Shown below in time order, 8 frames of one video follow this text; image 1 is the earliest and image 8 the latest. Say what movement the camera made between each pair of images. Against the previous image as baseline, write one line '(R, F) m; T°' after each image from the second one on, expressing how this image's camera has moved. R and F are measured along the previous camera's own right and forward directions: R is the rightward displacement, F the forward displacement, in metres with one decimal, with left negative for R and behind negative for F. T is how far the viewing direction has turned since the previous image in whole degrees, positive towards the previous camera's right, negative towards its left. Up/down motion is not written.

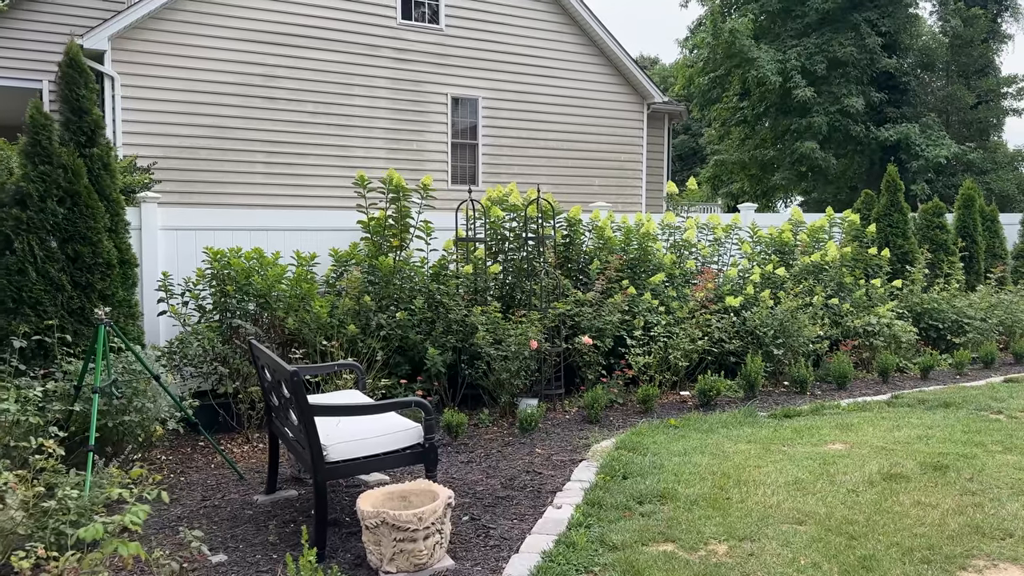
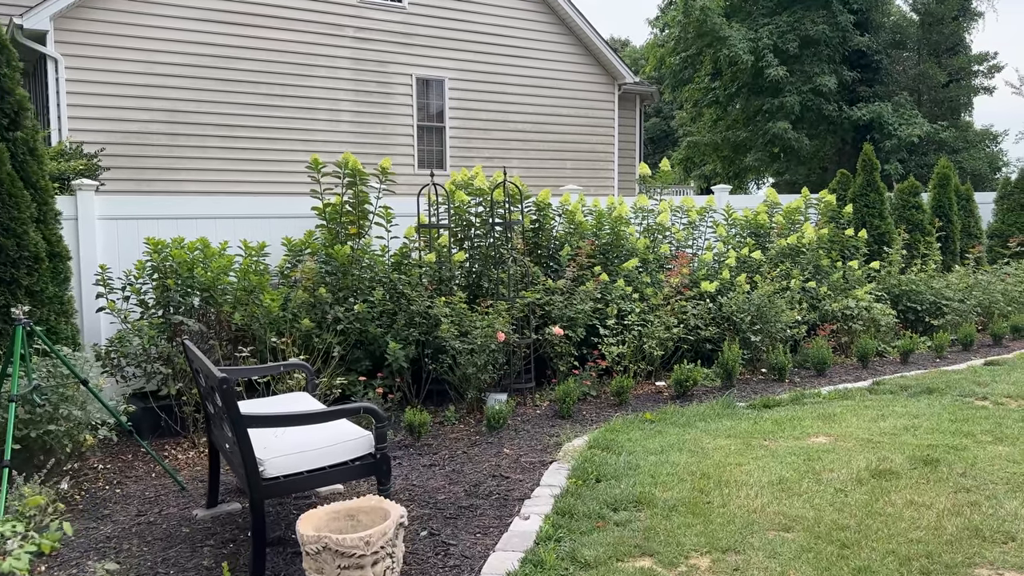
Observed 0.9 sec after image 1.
(+0.1, +0.3) m; +2°
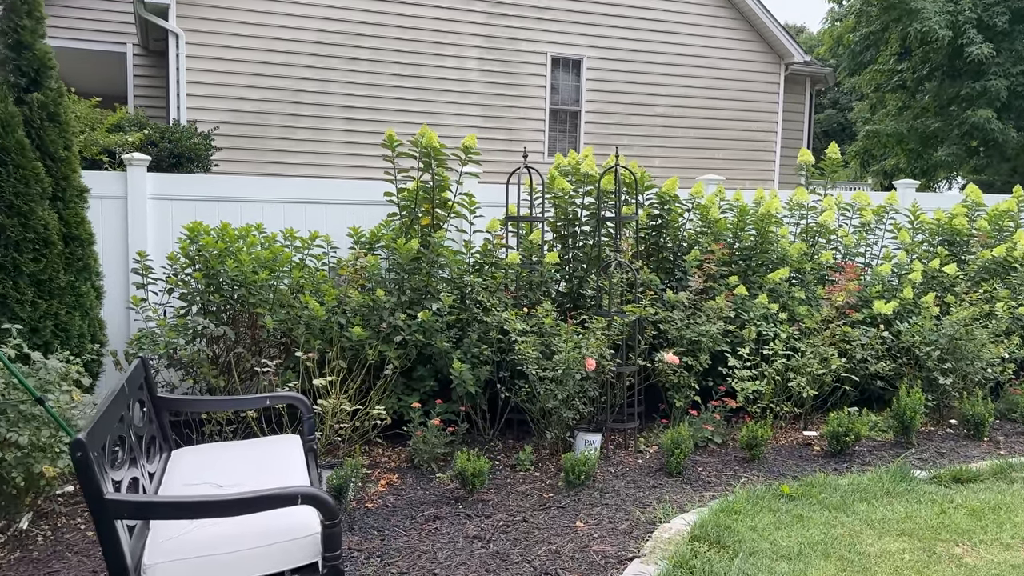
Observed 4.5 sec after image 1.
(+0.3, +1.1) m; -11°
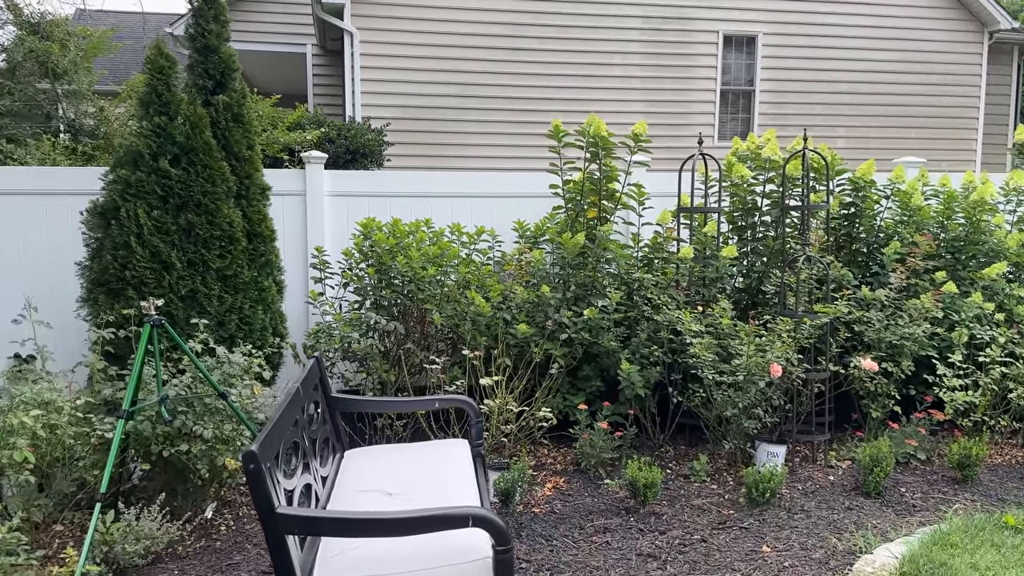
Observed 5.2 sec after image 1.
(-0.1, +0.2) m; -11°
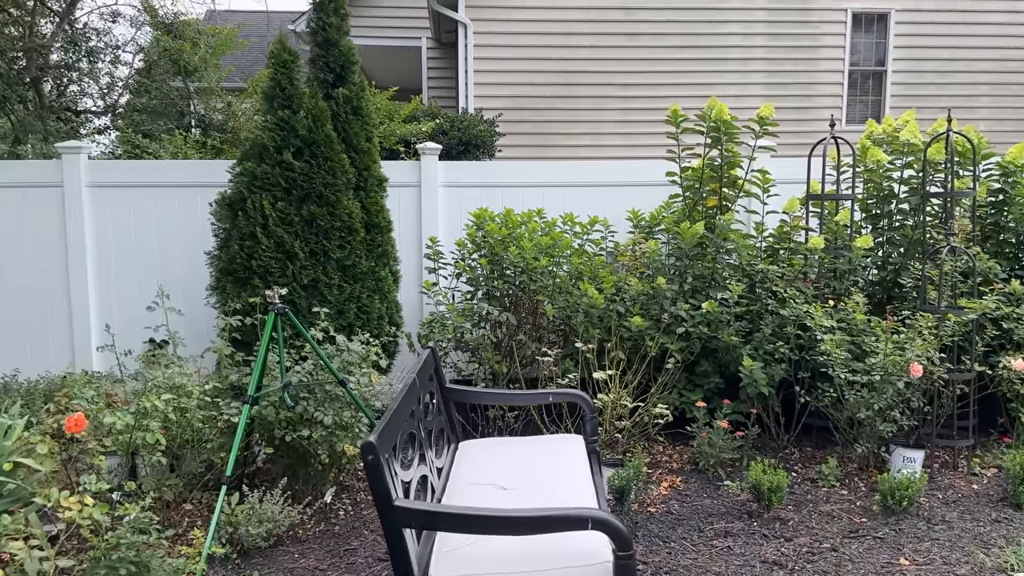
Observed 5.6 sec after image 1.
(0.0, +0.1) m; -8°
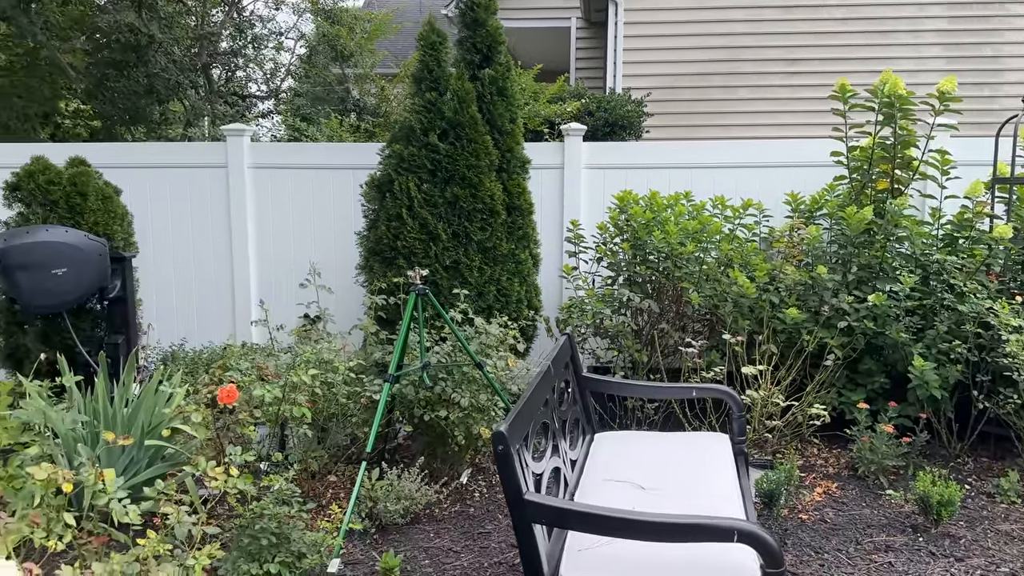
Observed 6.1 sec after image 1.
(0.0, +0.1) m; -10°
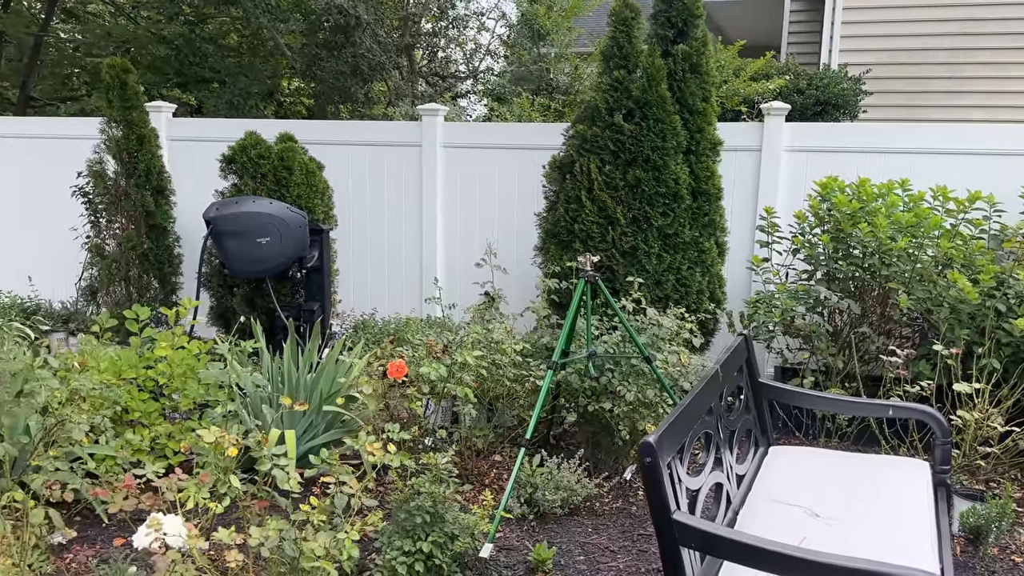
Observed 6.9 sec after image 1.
(0.0, +0.1) m; -13°
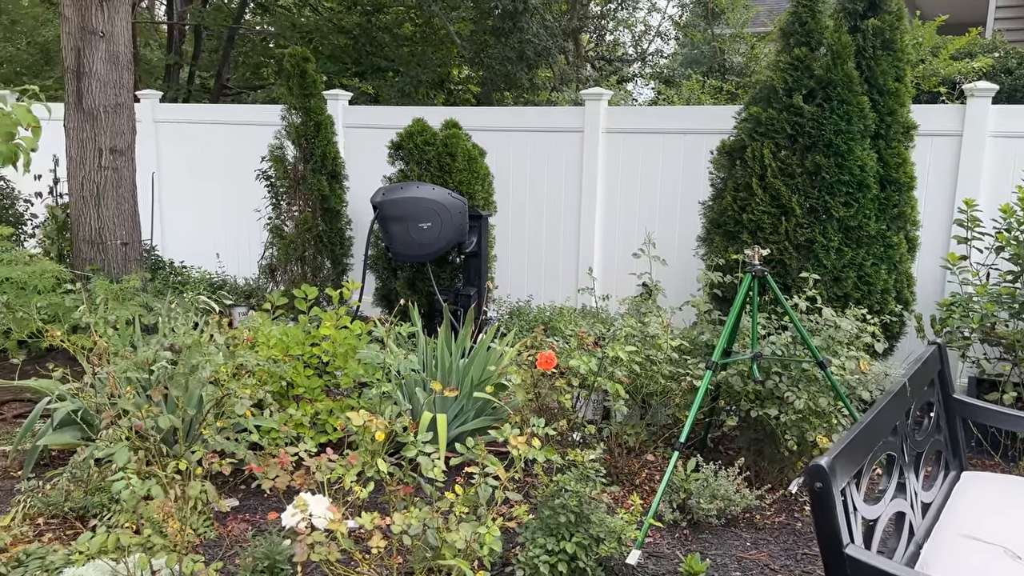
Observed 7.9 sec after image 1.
(0.0, +0.1) m; -11°
